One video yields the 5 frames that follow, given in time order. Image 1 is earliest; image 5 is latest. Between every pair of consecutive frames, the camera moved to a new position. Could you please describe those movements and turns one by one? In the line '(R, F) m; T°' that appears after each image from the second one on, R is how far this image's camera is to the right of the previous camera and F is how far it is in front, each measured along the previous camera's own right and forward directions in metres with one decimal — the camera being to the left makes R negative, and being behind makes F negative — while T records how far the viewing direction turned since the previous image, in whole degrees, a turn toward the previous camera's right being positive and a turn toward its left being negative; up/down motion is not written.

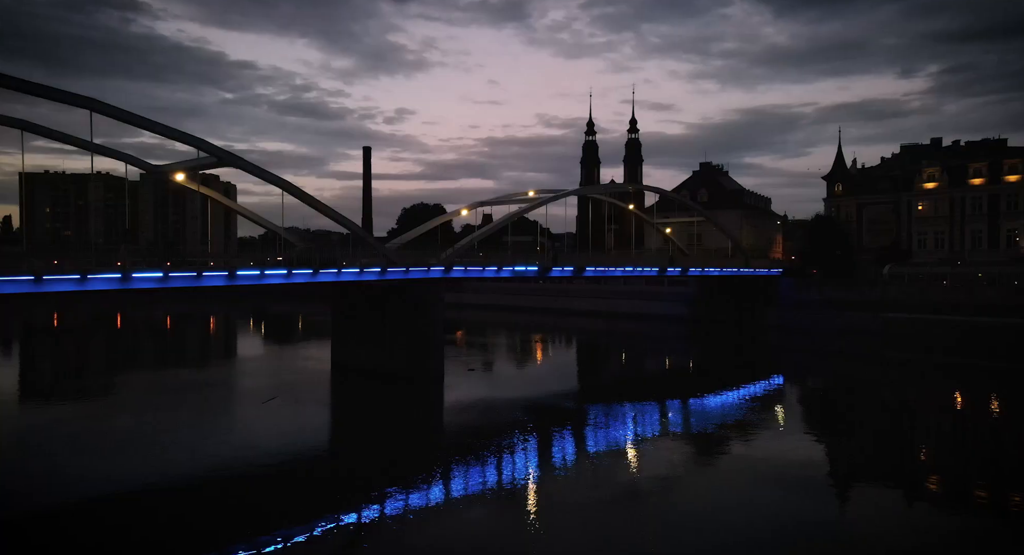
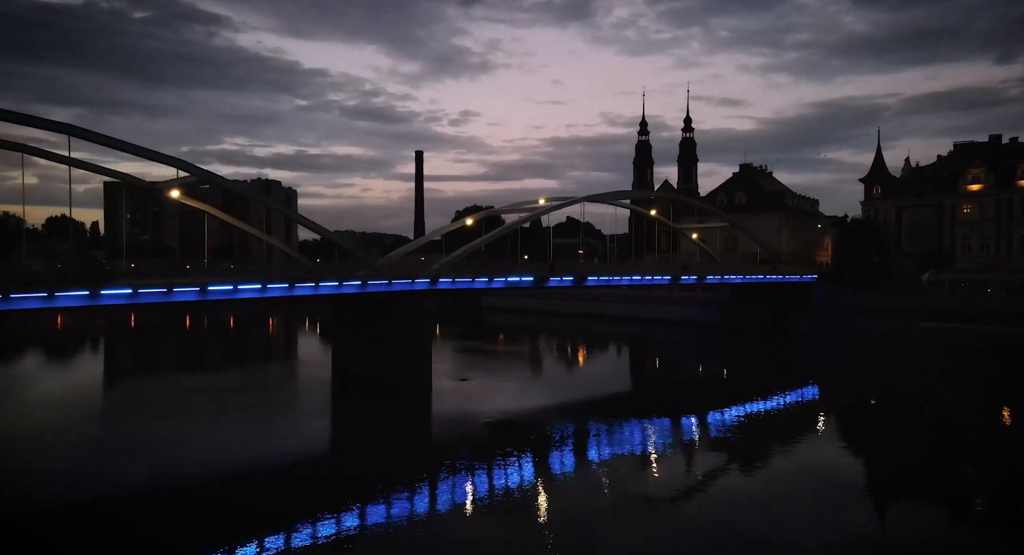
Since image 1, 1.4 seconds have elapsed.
(+2.4, -0.3) m; -7°
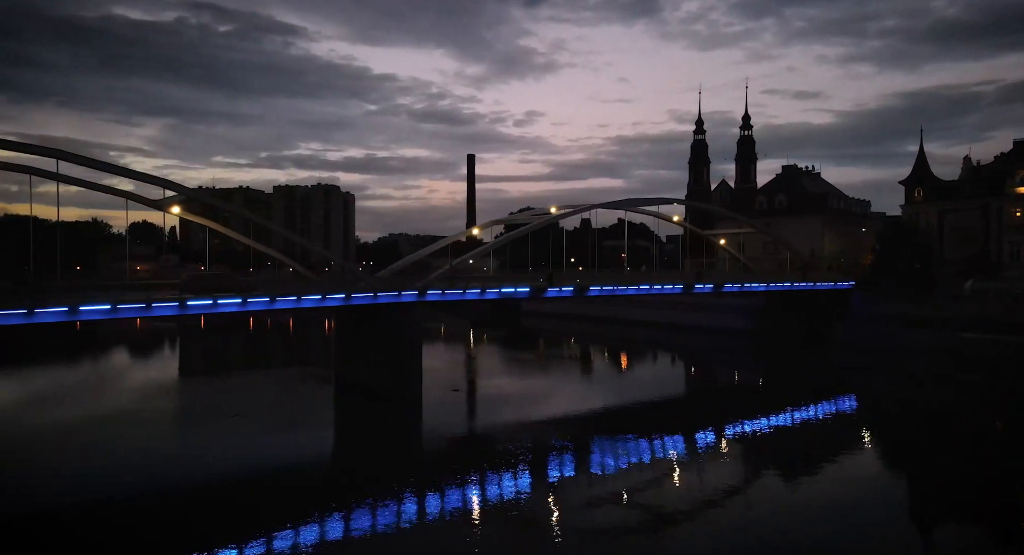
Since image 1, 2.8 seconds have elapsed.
(+2.5, -0.1) m; -7°
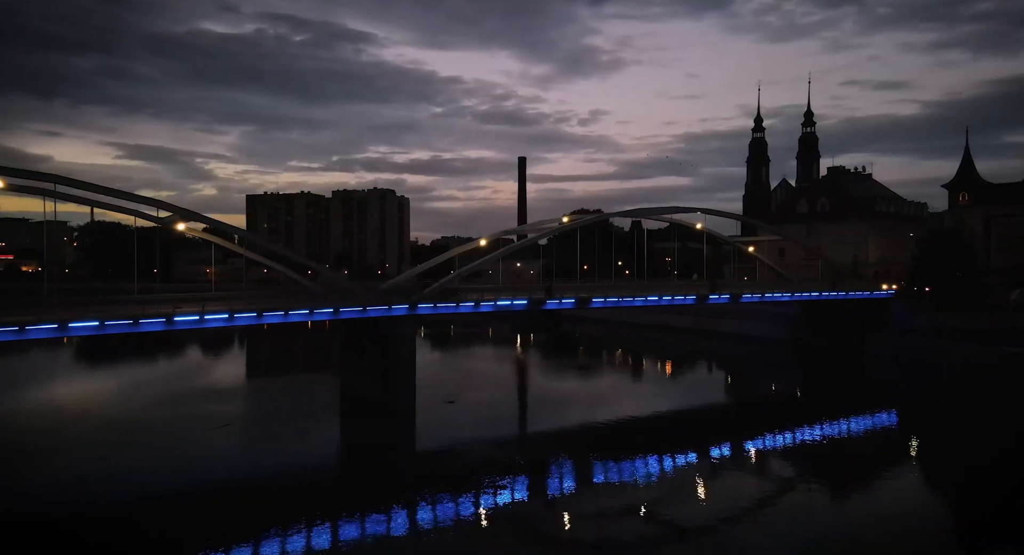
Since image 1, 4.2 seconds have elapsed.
(+2.5, 0.0) m; -7°
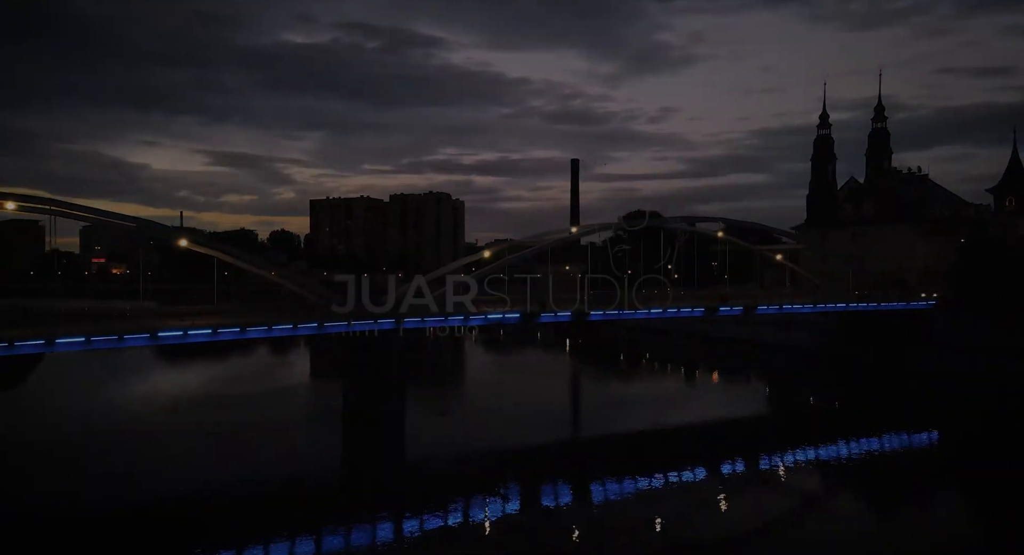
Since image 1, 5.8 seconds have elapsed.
(+2.8, +0.2) m; -7°
